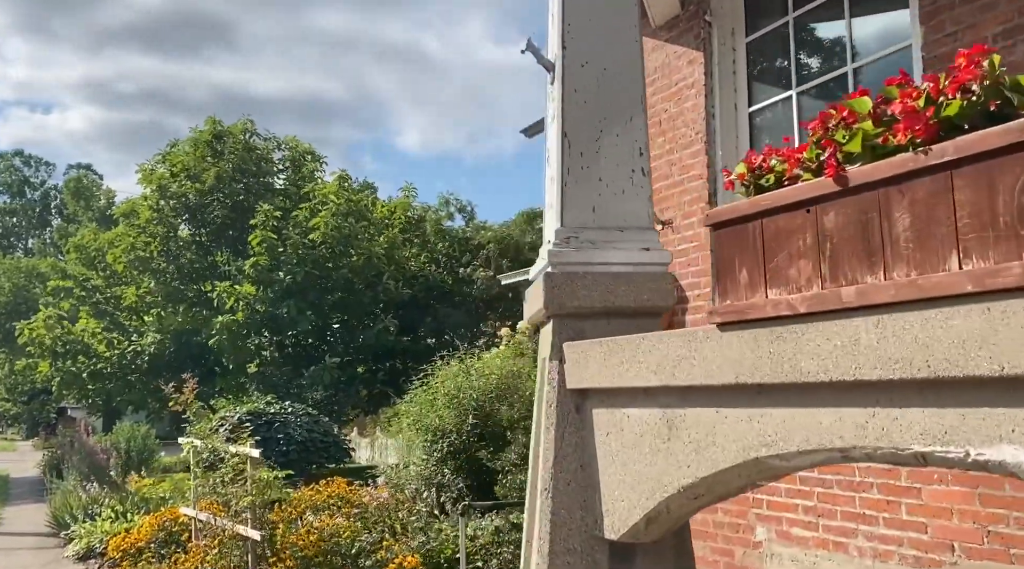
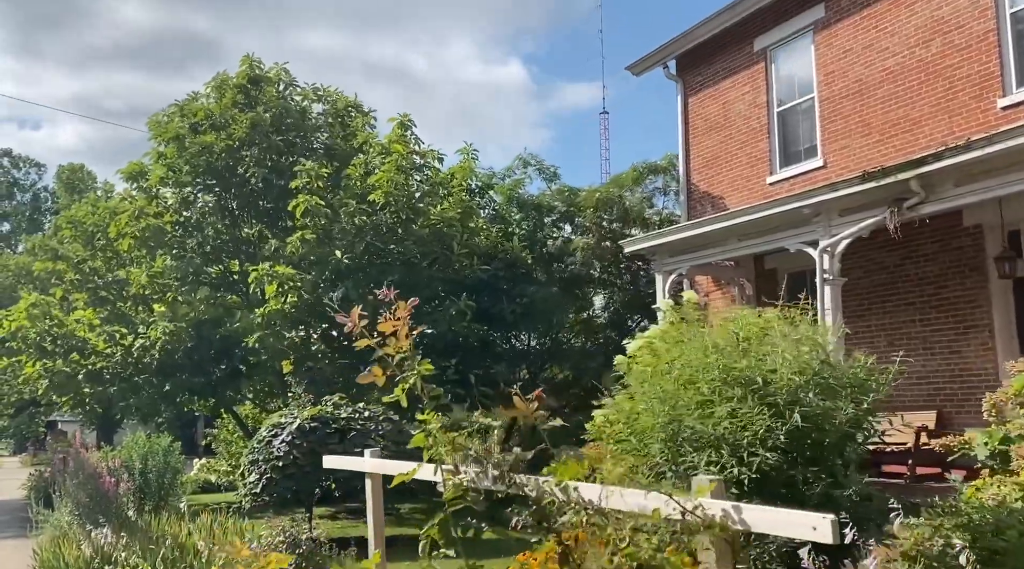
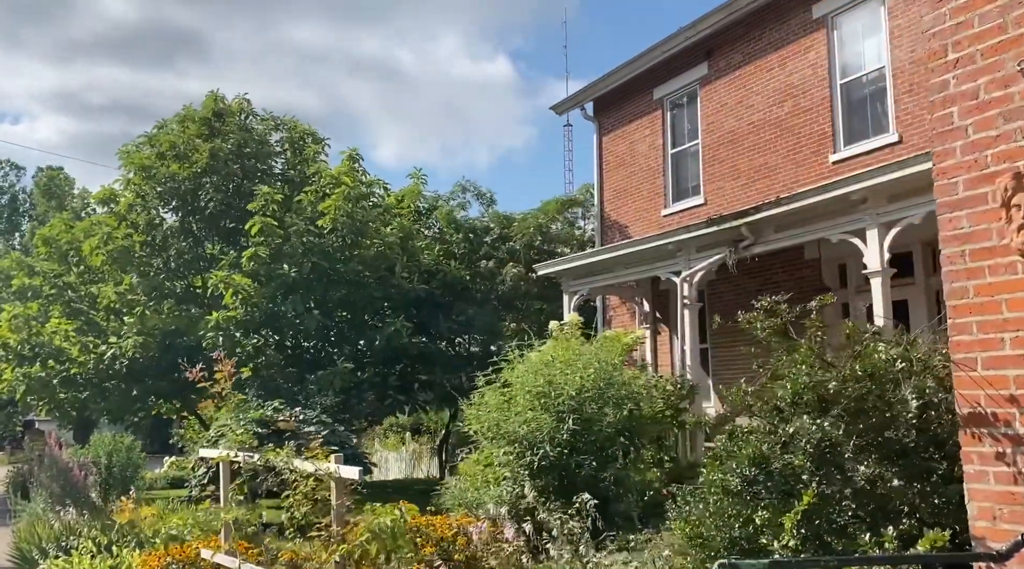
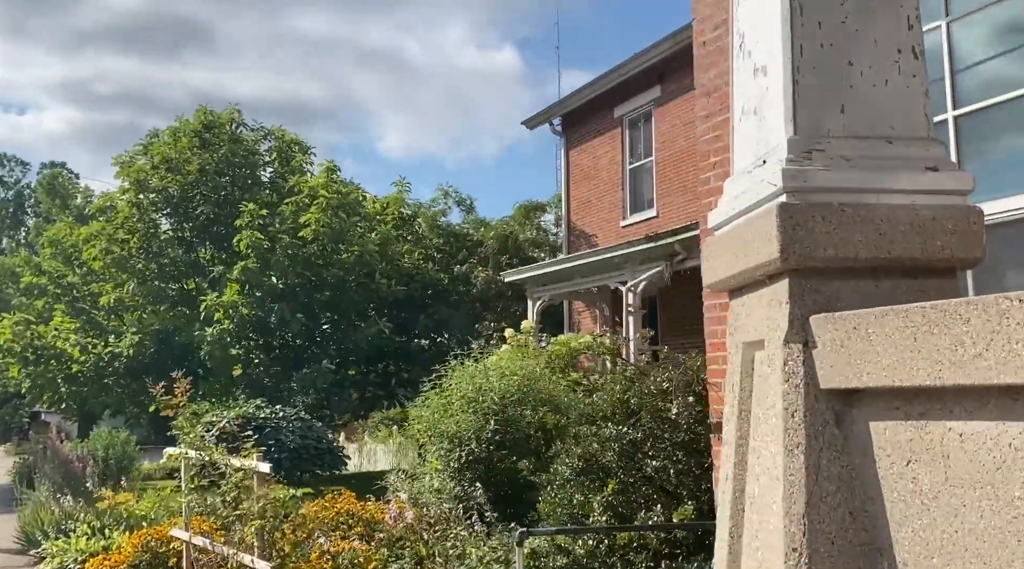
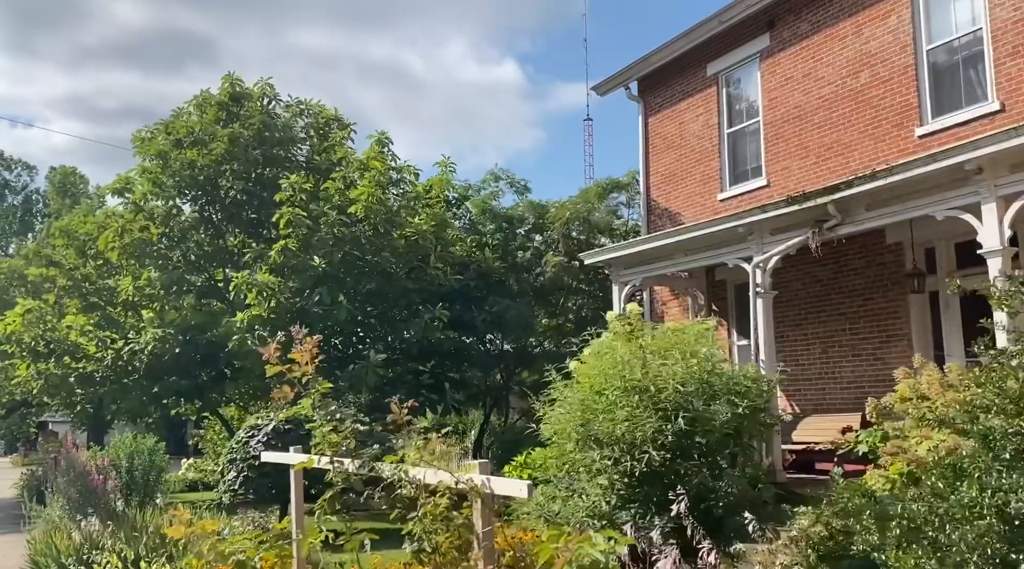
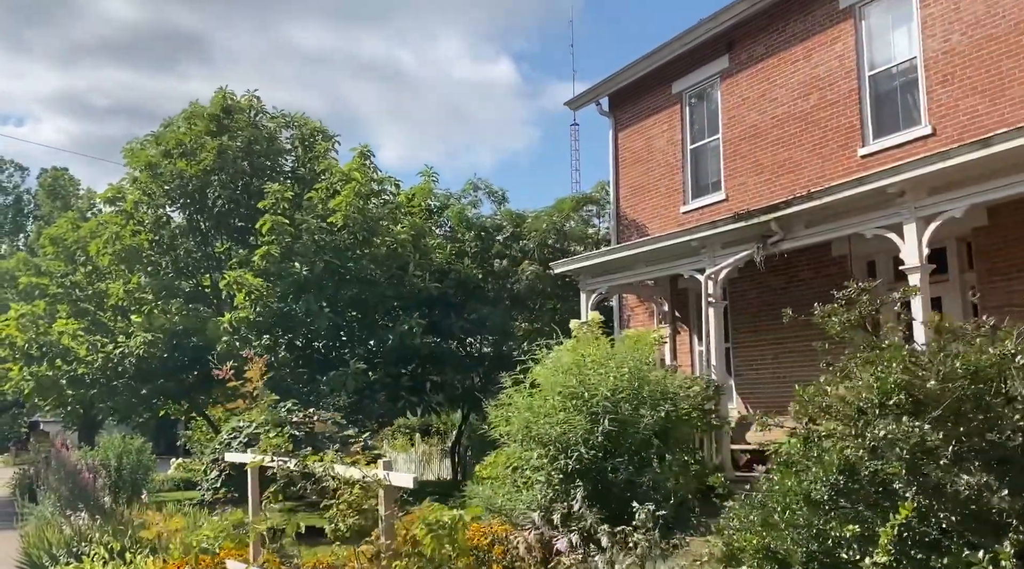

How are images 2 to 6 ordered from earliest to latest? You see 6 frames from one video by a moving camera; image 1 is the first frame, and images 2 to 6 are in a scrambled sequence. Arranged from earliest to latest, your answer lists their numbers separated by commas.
4, 3, 6, 5, 2
